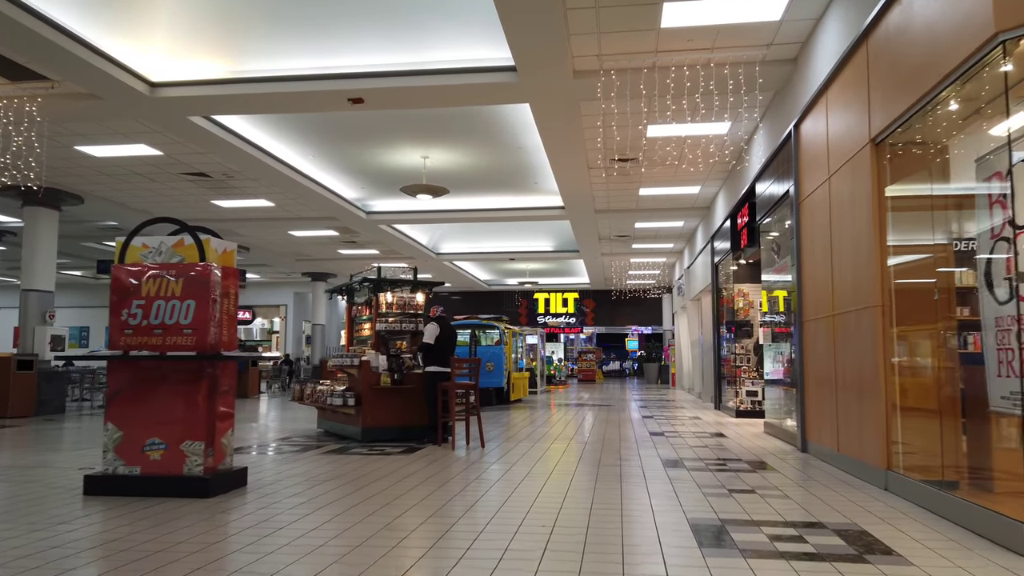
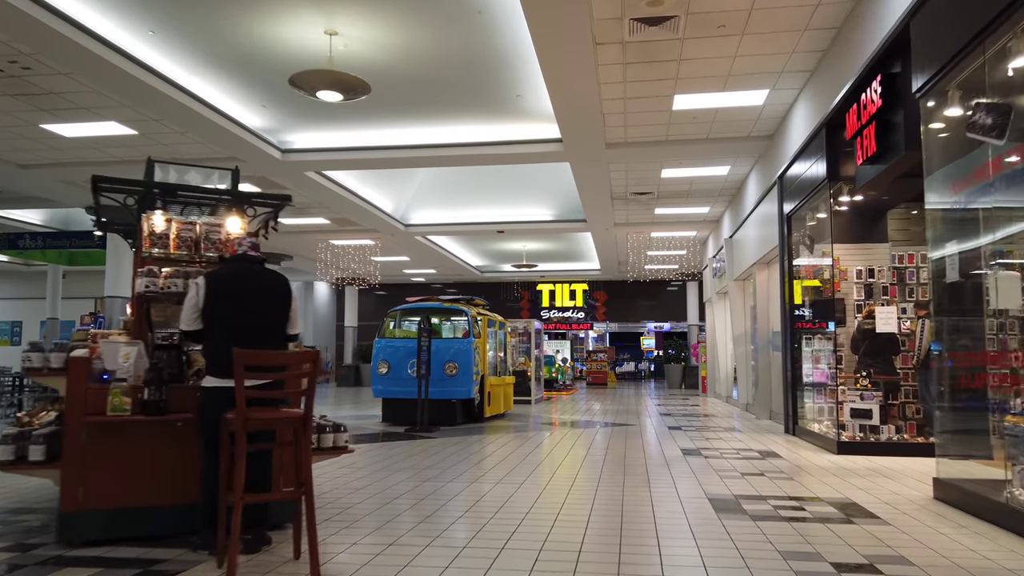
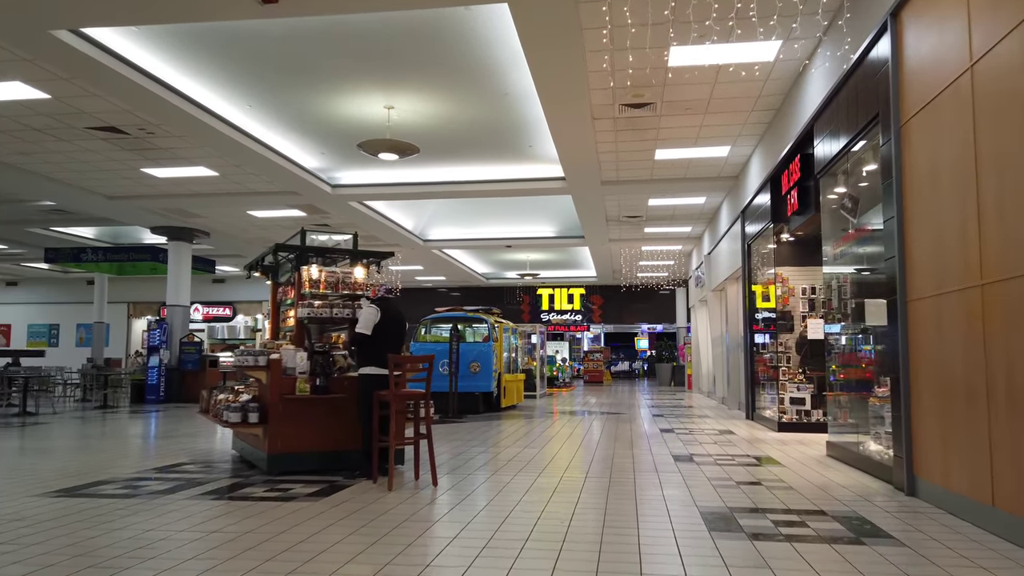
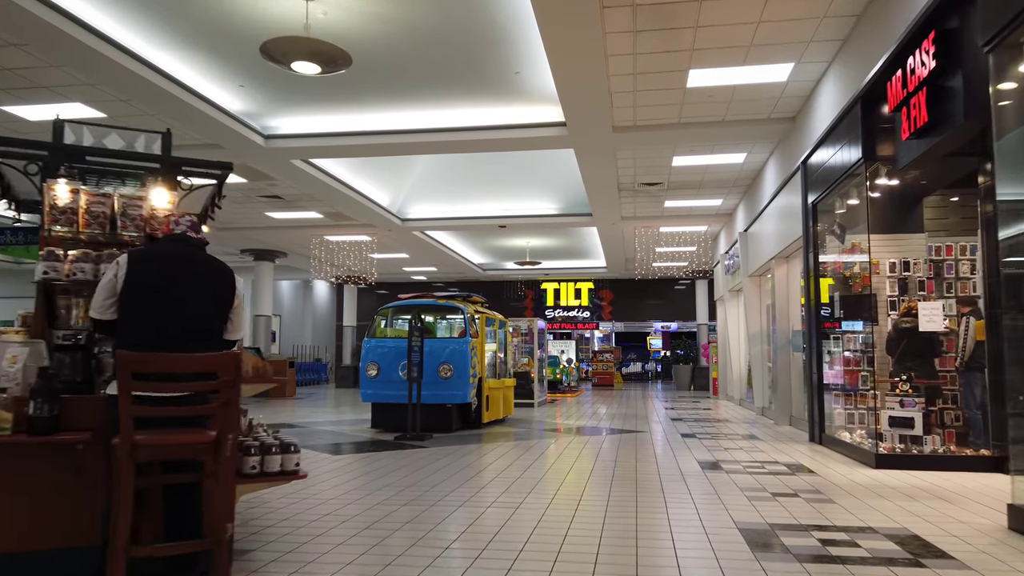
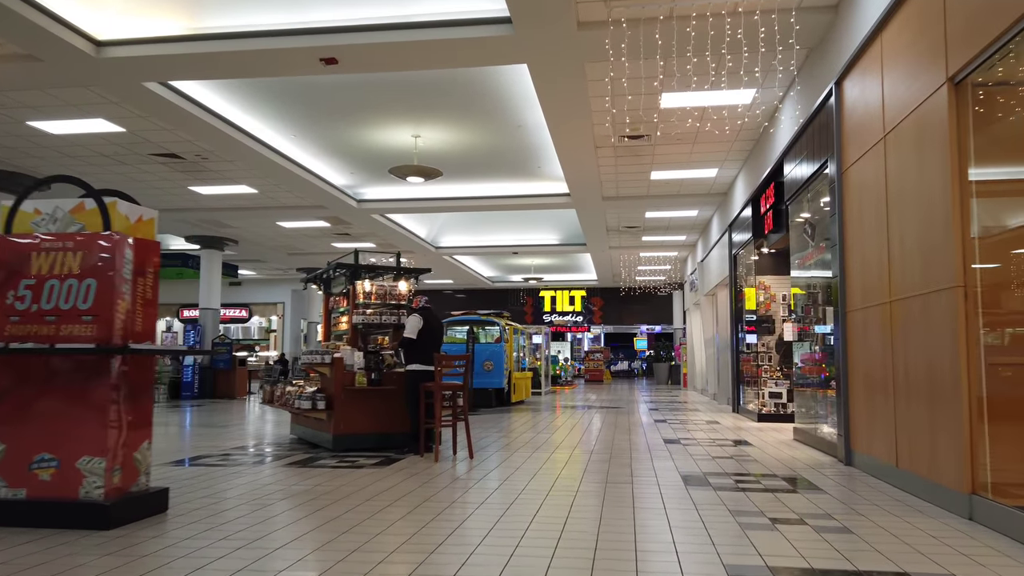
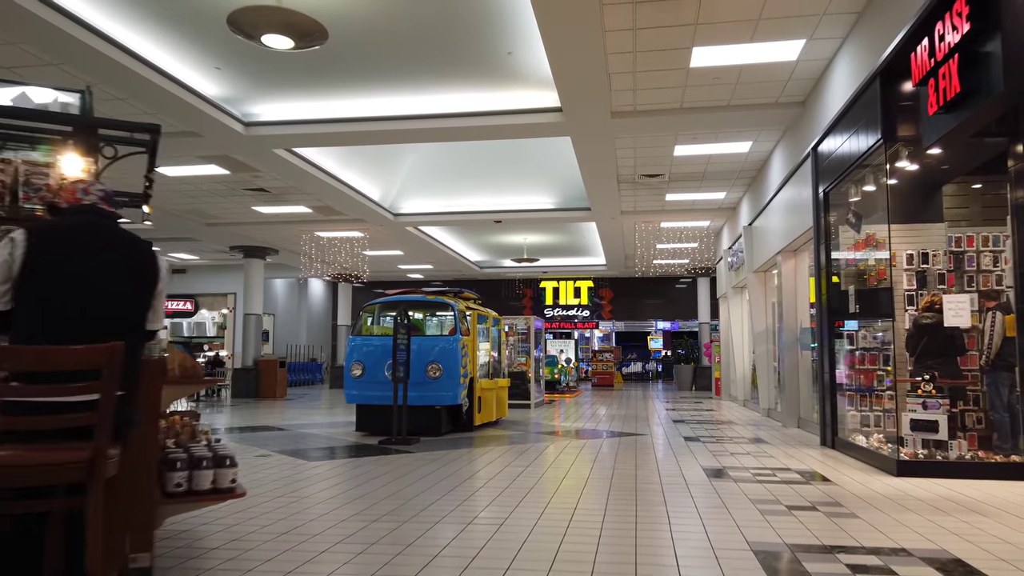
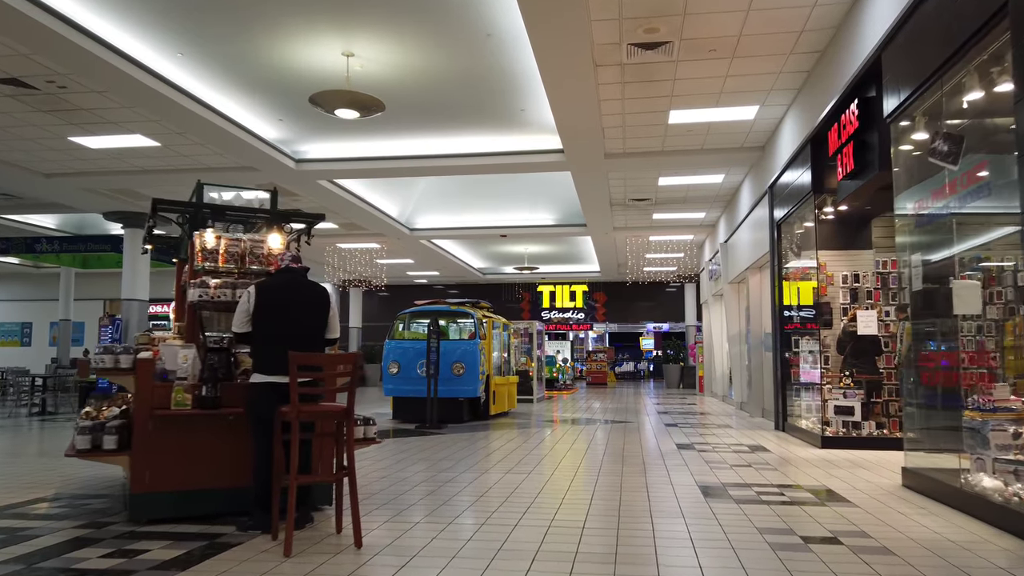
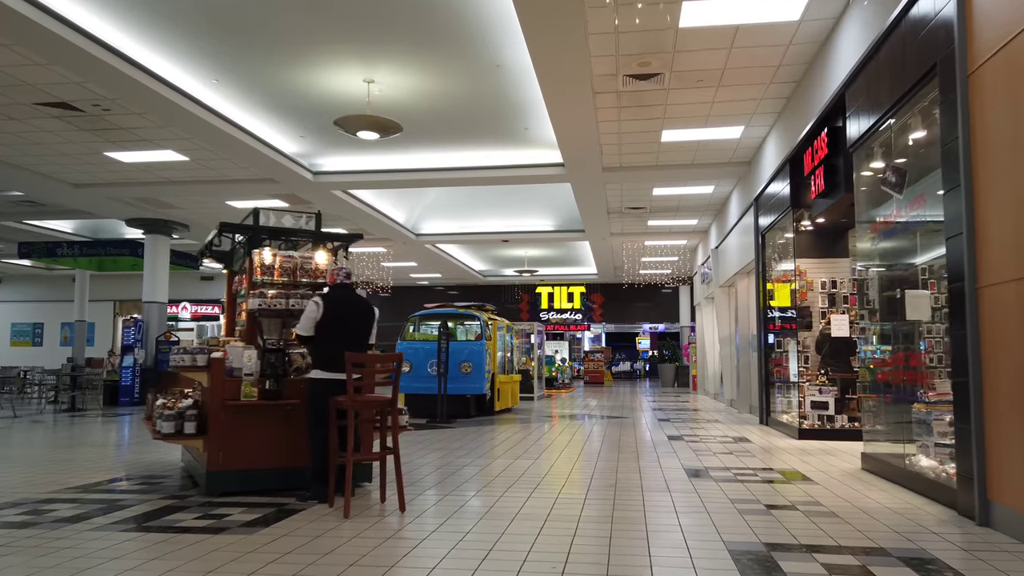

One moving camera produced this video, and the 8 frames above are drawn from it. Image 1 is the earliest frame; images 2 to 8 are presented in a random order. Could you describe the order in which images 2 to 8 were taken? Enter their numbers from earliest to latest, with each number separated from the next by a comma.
5, 3, 8, 7, 2, 4, 6
